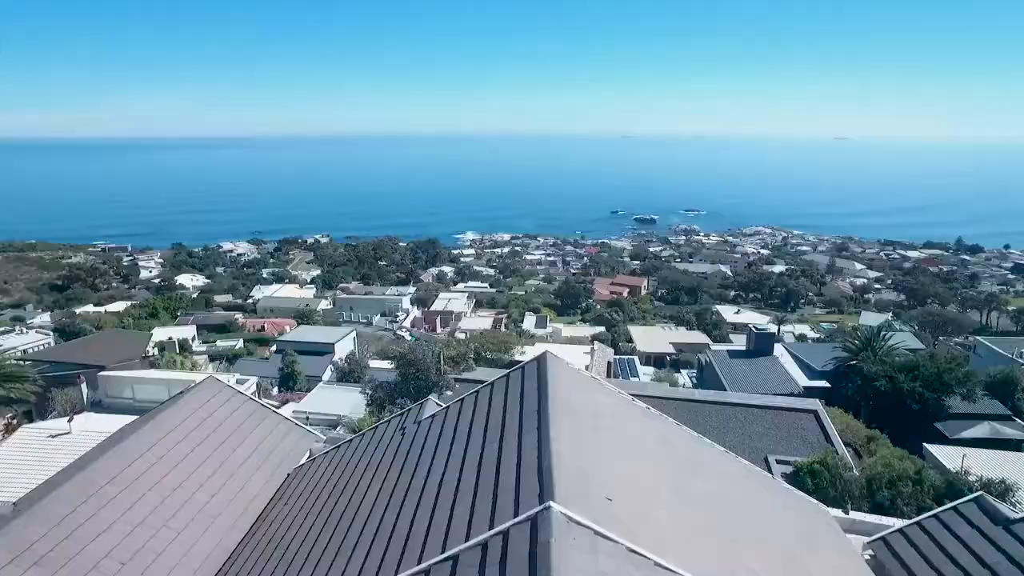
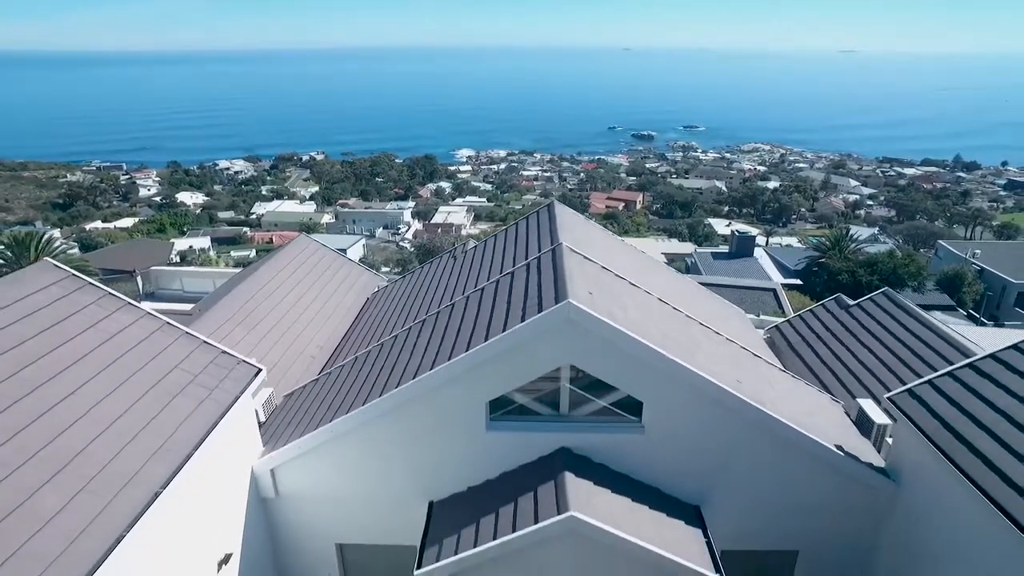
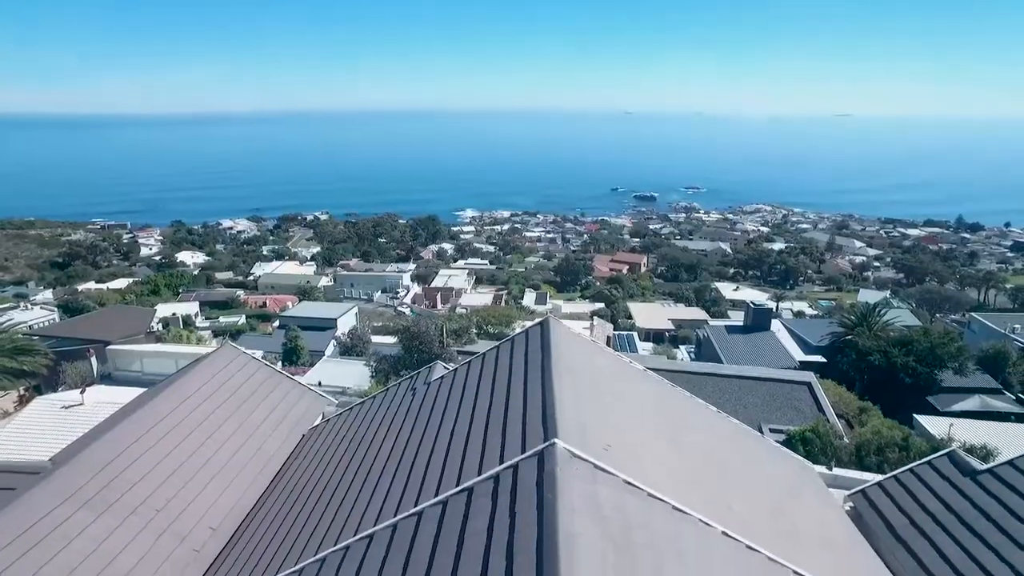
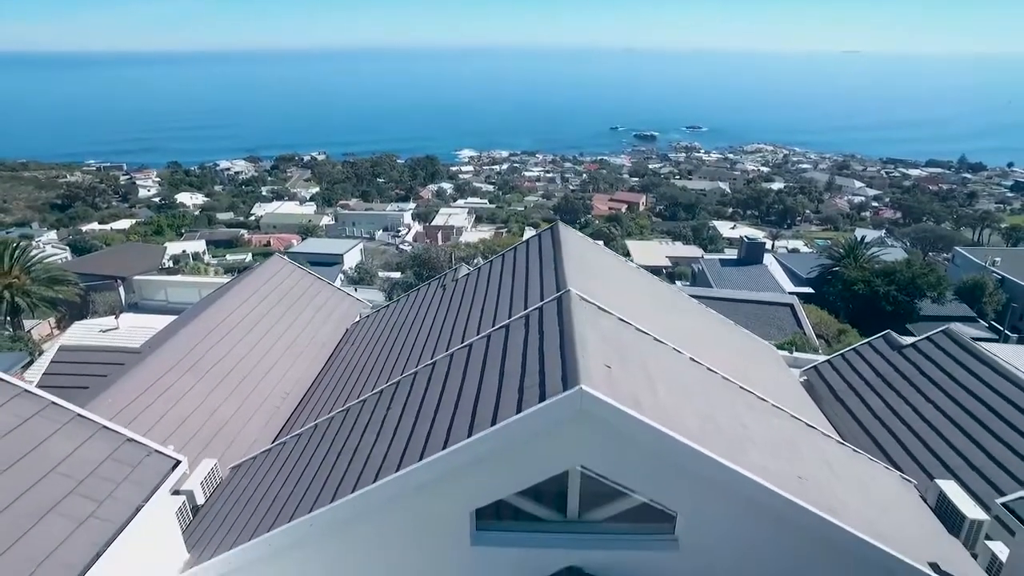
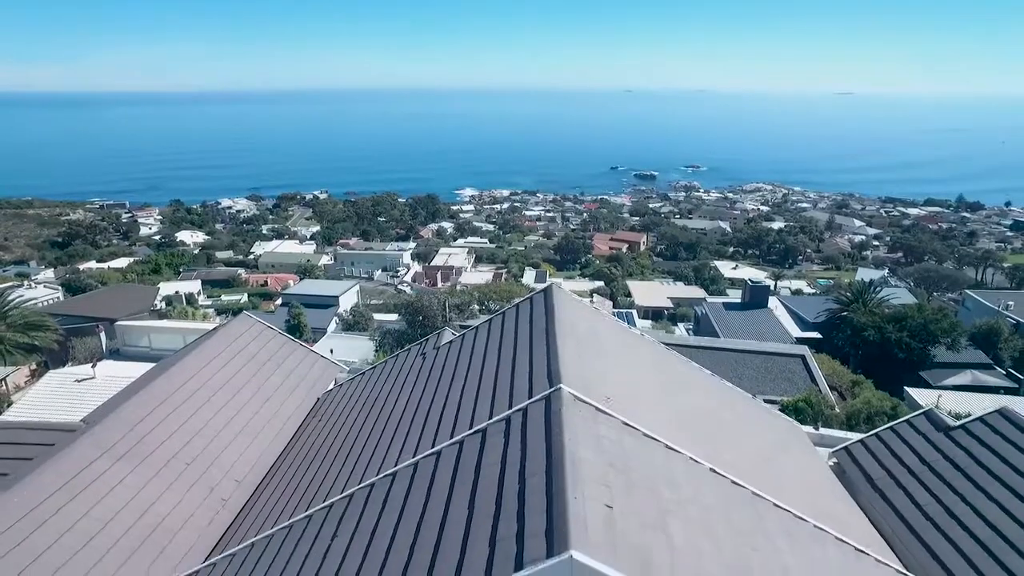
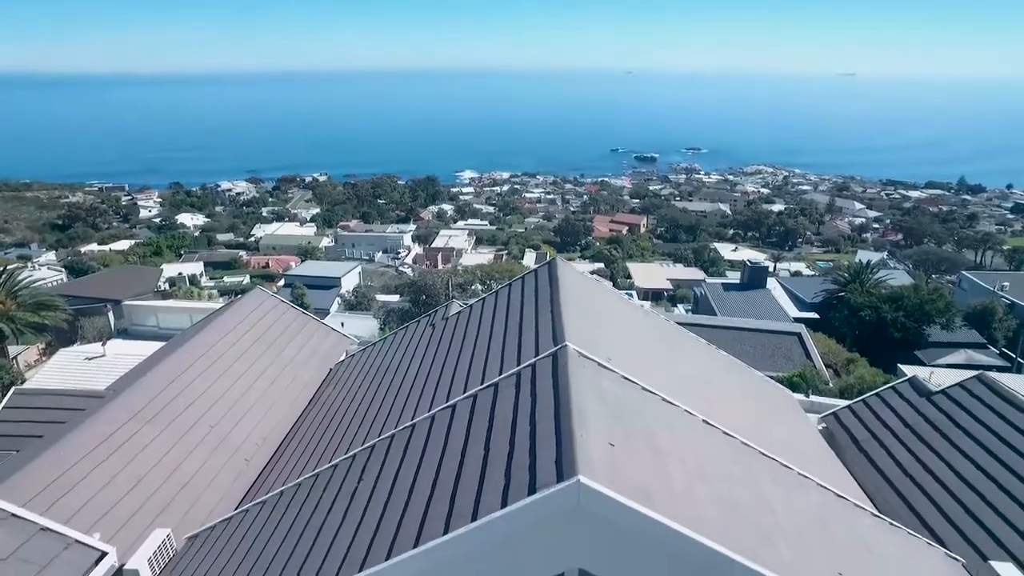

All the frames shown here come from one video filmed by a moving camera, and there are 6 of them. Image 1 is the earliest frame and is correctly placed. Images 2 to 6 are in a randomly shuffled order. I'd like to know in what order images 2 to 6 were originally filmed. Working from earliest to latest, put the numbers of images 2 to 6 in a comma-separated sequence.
3, 5, 6, 4, 2
